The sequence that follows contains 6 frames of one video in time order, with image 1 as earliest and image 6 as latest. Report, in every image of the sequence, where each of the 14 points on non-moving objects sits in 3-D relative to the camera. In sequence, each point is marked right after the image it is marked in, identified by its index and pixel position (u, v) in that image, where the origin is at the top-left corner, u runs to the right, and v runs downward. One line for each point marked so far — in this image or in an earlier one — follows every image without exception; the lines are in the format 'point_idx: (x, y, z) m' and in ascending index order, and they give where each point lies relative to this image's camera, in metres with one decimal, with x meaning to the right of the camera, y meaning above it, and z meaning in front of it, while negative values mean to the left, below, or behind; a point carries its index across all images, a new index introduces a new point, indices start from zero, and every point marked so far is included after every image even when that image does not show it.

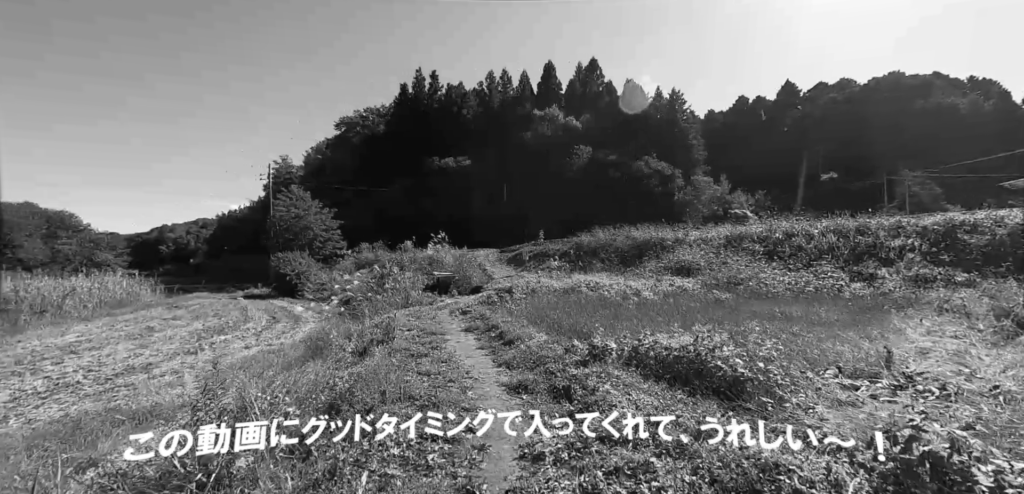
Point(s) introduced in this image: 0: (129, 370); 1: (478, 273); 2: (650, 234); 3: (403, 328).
0: (-8.4, -2.7, +10.2) m
1: (-1.2, -0.9, +16.7) m
2: (+5.1, +0.5, +17.4) m
3: (-2.0, -1.4, +8.4) m
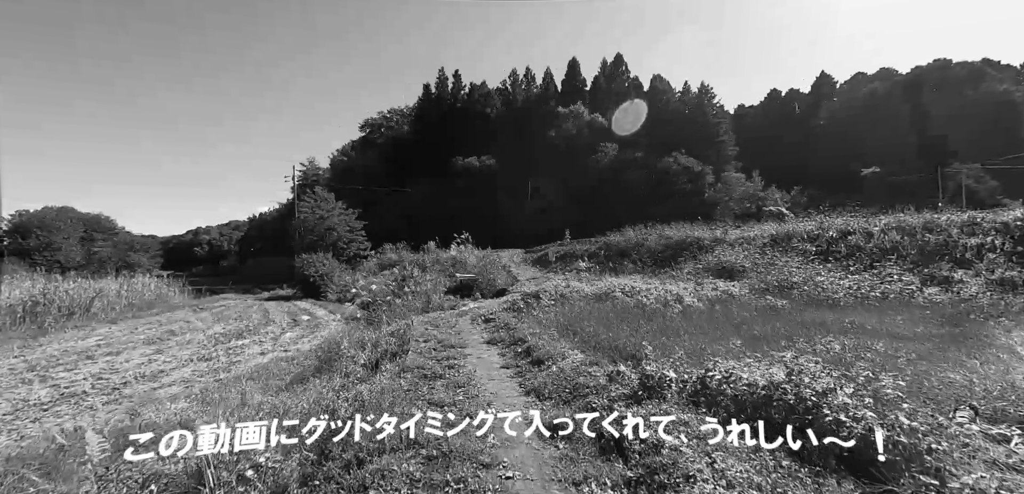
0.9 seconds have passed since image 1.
0: (-7.9, -2.8, +9.8) m
1: (-0.3, -0.9, +15.9) m
2: (+6.0, +0.5, +16.2) m
3: (-1.5, -1.5, +7.6) m
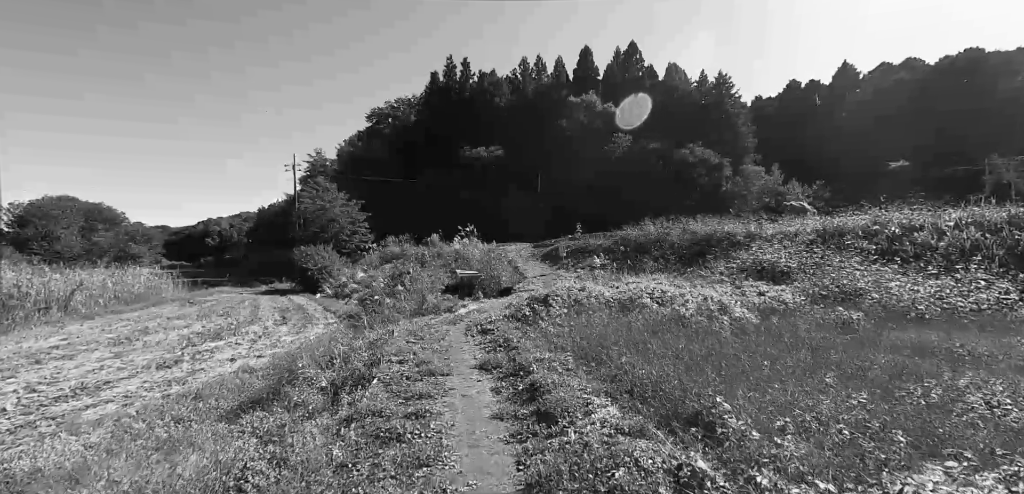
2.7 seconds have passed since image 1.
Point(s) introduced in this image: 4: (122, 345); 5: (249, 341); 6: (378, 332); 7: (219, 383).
0: (-7.8, -2.6, +8.3) m
1: (-0.1, -0.7, +14.3) m
2: (+6.2, +0.6, +14.5) m
3: (-1.5, -1.4, +6.0) m
4: (-10.4, -2.6, +12.4) m
5: (-7.1, -2.5, +12.7) m
6: (-2.3, -1.5, +8.0) m
7: (-5.0, -2.3, +8.0) m
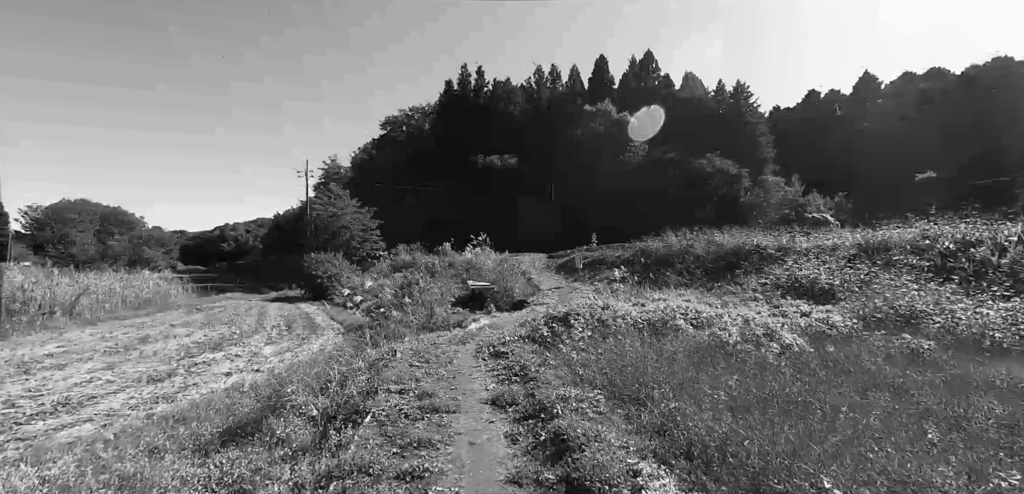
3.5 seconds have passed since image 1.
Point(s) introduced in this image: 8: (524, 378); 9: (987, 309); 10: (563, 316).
0: (-7.6, -2.7, +7.8) m
1: (+0.3, -1.1, +13.5) m
2: (+6.7, +0.2, +13.6) m
3: (-1.3, -1.5, +5.3) m
4: (-10.1, -2.7, +11.9) m
5: (-6.8, -2.7, +12.1) m
6: (-2.1, -1.6, +7.3) m
7: (-4.8, -2.5, +7.4) m
8: (+0.1, -1.3, +4.7) m
9: (+7.2, -1.0, +7.1) m
10: (+0.8, -1.1, +7.0) m
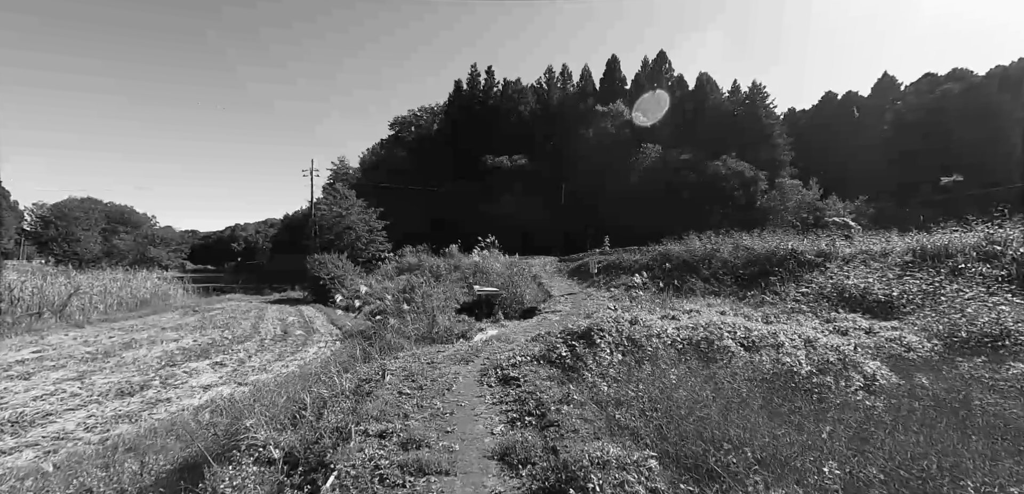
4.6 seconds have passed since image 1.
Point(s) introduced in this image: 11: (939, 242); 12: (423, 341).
0: (-7.4, -2.7, +6.8) m
1: (+0.5, -1.1, +12.5) m
2: (+6.9, +0.1, +12.4) m
3: (-1.2, -1.5, +4.3) m
4: (-9.8, -2.7, +11.0) m
5: (-6.5, -2.7, +11.1) m
6: (-1.9, -1.6, +6.3) m
7: (-4.7, -2.4, +6.4) m
8: (+0.2, -1.3, +3.7) m
9: (+7.4, -1.0, +5.9) m
10: (+0.9, -1.1, +6.0) m
11: (+8.7, +0.1, +9.6) m
12: (-1.7, -1.7, +8.6) m
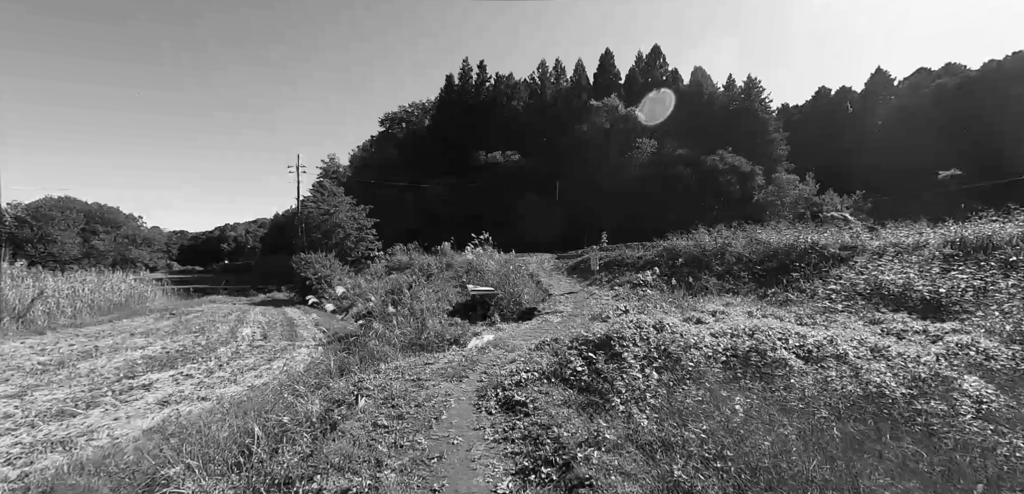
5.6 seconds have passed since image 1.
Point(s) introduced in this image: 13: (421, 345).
0: (-7.4, -2.6, +5.7) m
1: (+0.5, -1.0, +11.4) m
2: (+6.9, +0.3, +11.5) m
3: (-1.1, -1.4, +3.2) m
4: (-9.9, -2.7, +9.8) m
5: (-6.6, -2.7, +10.0) m
6: (-1.9, -1.6, +5.2) m
7: (-4.6, -2.4, +5.3) m
8: (+0.3, -1.3, +2.7) m
9: (+7.4, -0.9, +5.0) m
10: (+0.9, -1.0, +5.0) m
11: (+8.7, +0.3, +8.7) m
12: (-1.7, -1.7, +7.6) m
13: (-1.5, -1.6, +7.7) m
